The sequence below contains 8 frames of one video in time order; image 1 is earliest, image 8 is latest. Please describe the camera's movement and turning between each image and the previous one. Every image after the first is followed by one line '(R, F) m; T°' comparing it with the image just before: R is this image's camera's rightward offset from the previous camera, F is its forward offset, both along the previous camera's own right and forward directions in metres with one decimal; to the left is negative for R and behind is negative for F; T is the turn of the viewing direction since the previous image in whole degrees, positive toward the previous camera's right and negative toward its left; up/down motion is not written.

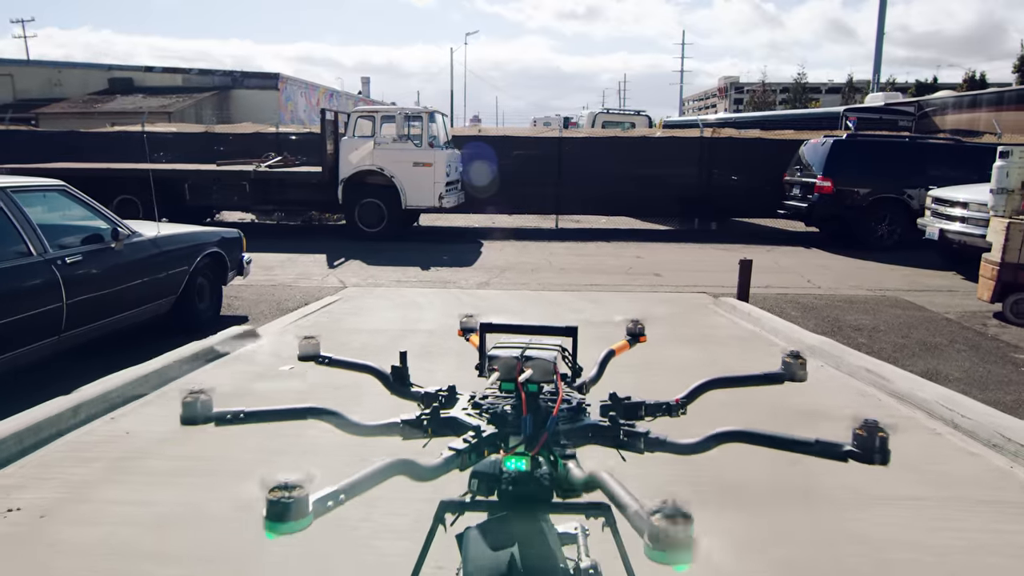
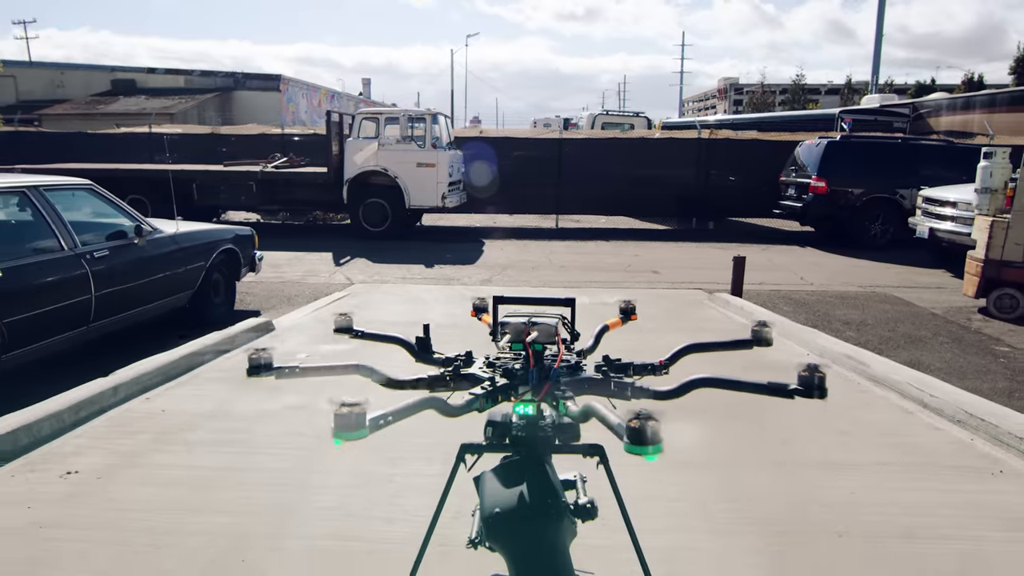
(0.0, -0.4) m; 0°
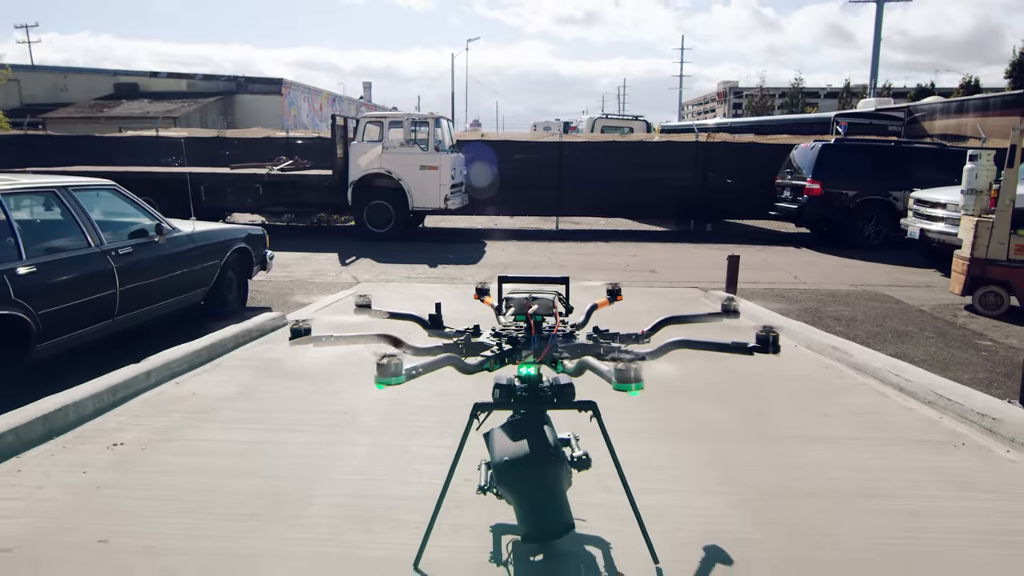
(0.0, -0.4) m; 0°
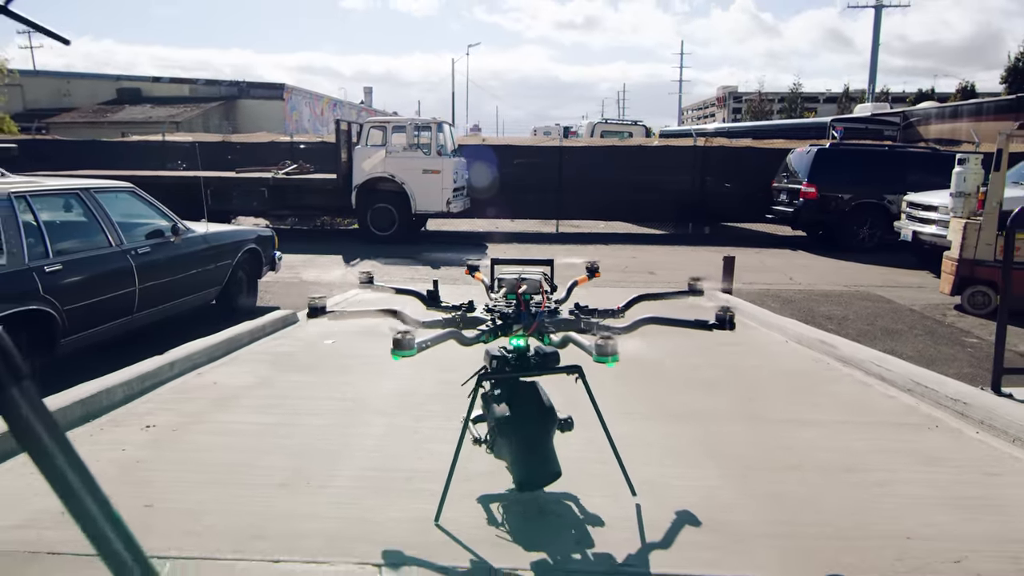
(0.0, -0.3) m; 0°
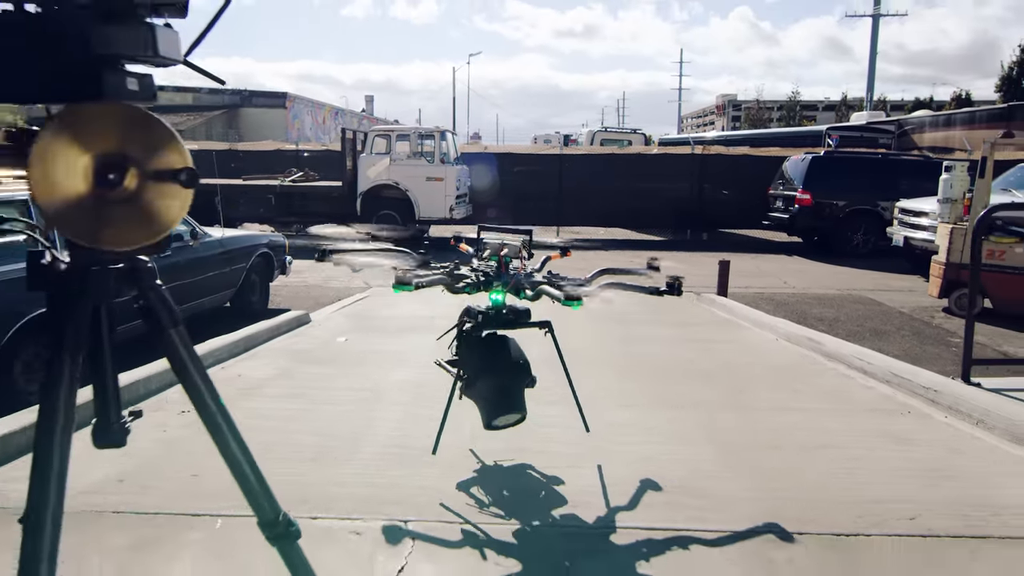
(0.0, -0.4) m; 0°
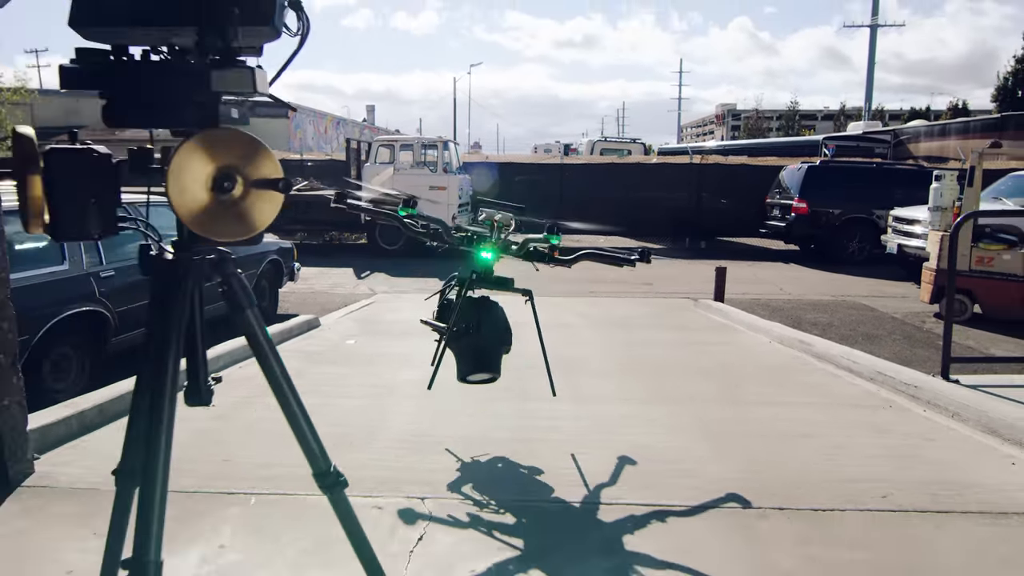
(0.0, -0.3) m; 0°
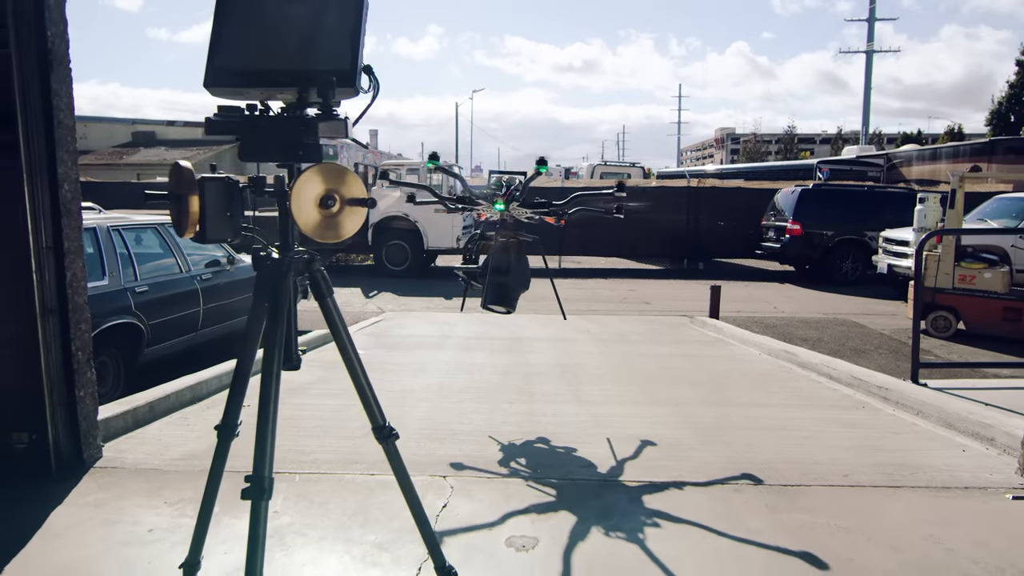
(0.0, -0.5) m; 0°
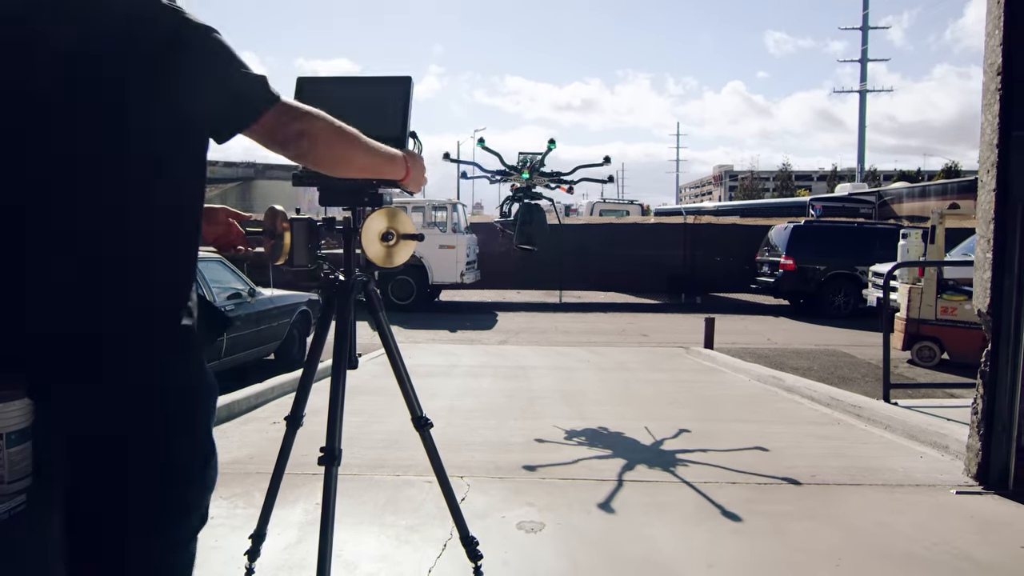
(0.0, -0.6) m; 0°
